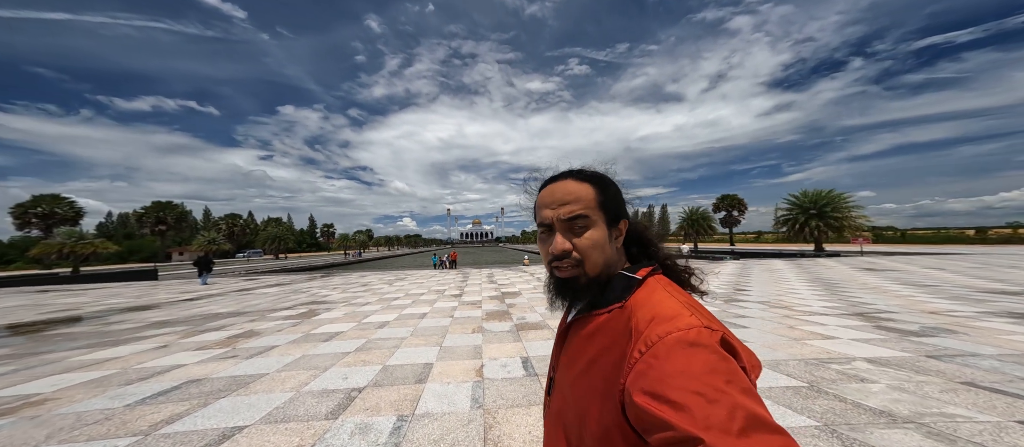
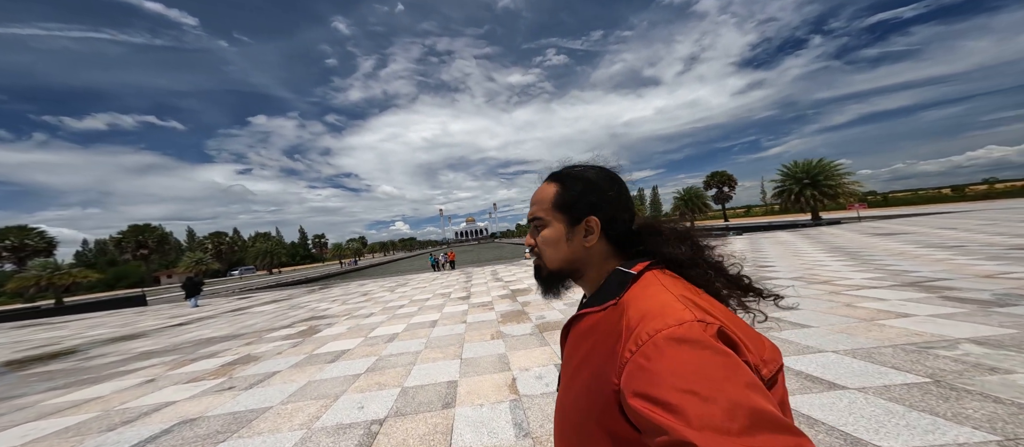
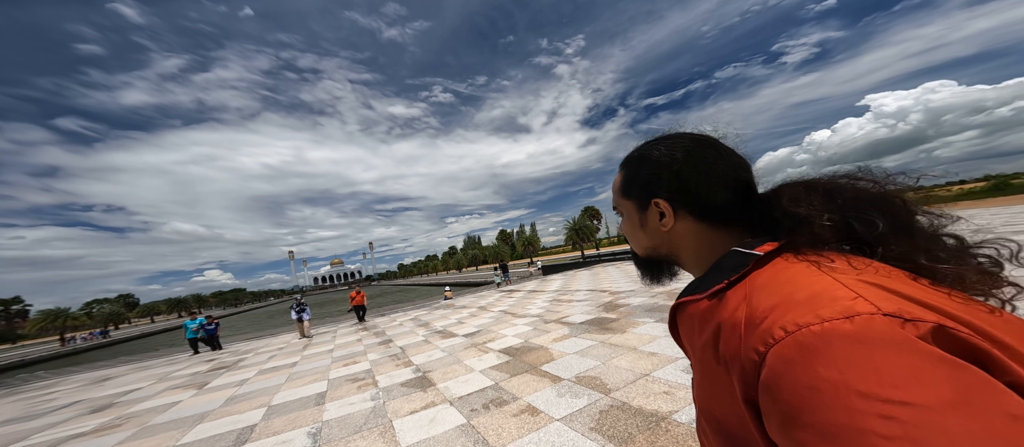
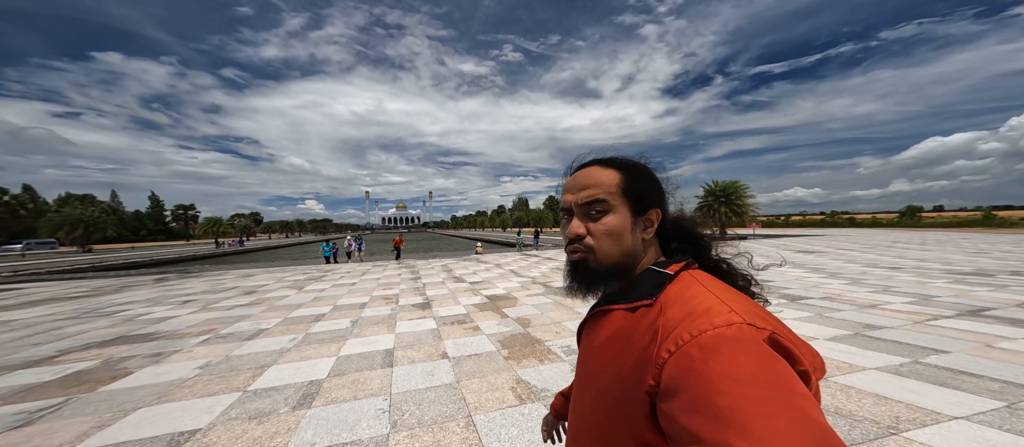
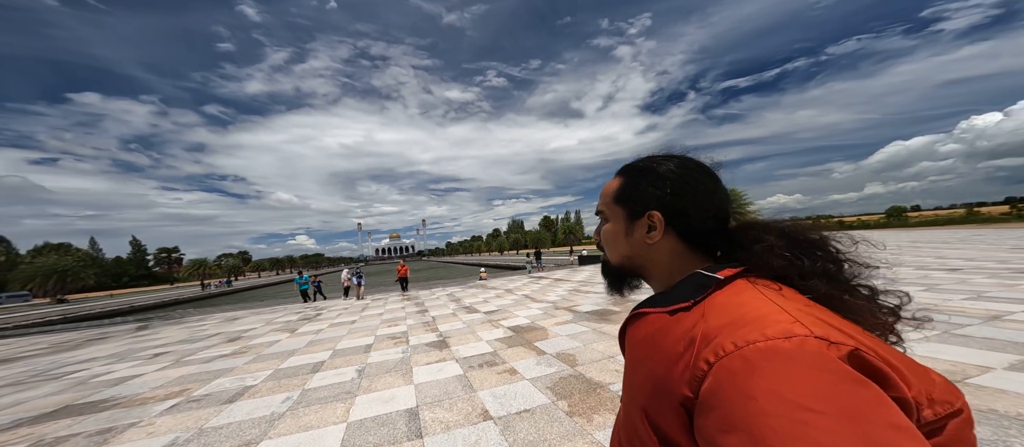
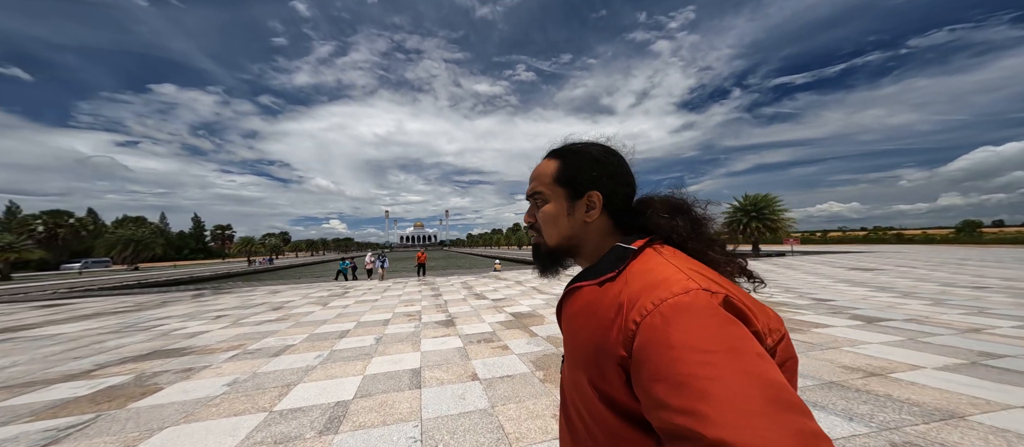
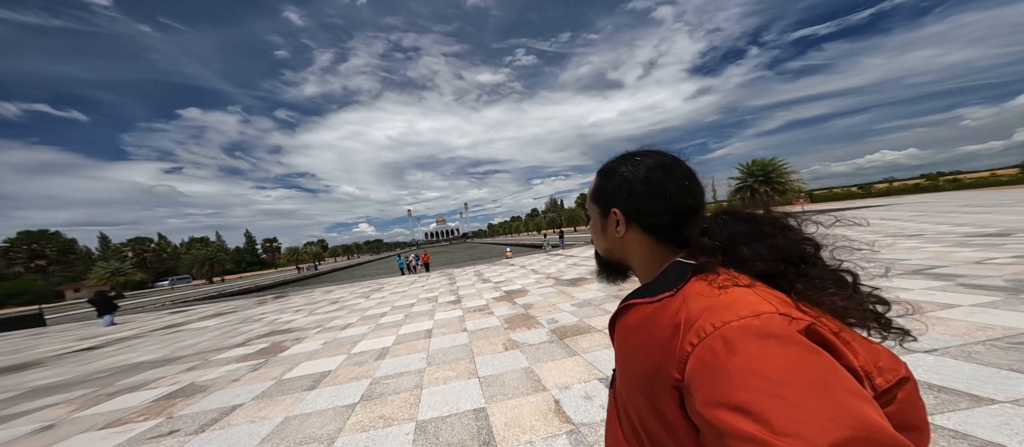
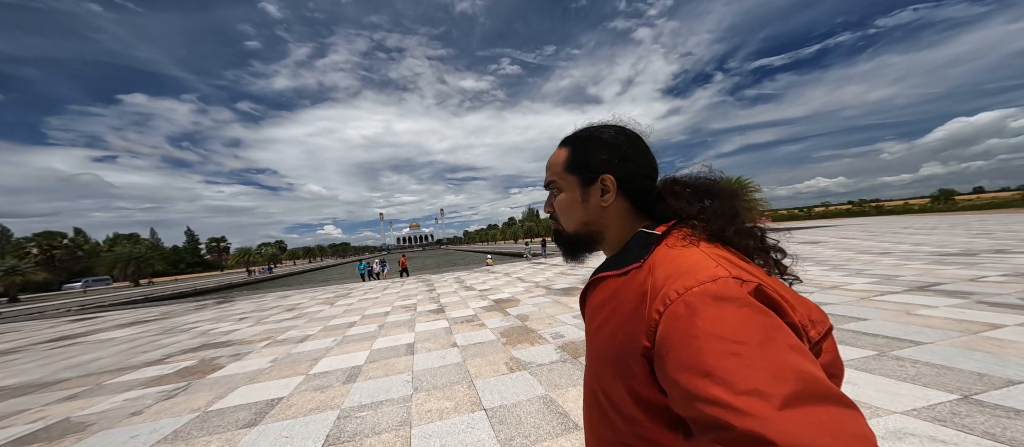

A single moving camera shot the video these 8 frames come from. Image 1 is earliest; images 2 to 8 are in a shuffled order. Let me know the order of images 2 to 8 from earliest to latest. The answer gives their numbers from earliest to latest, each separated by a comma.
2, 7, 8, 4, 6, 5, 3
